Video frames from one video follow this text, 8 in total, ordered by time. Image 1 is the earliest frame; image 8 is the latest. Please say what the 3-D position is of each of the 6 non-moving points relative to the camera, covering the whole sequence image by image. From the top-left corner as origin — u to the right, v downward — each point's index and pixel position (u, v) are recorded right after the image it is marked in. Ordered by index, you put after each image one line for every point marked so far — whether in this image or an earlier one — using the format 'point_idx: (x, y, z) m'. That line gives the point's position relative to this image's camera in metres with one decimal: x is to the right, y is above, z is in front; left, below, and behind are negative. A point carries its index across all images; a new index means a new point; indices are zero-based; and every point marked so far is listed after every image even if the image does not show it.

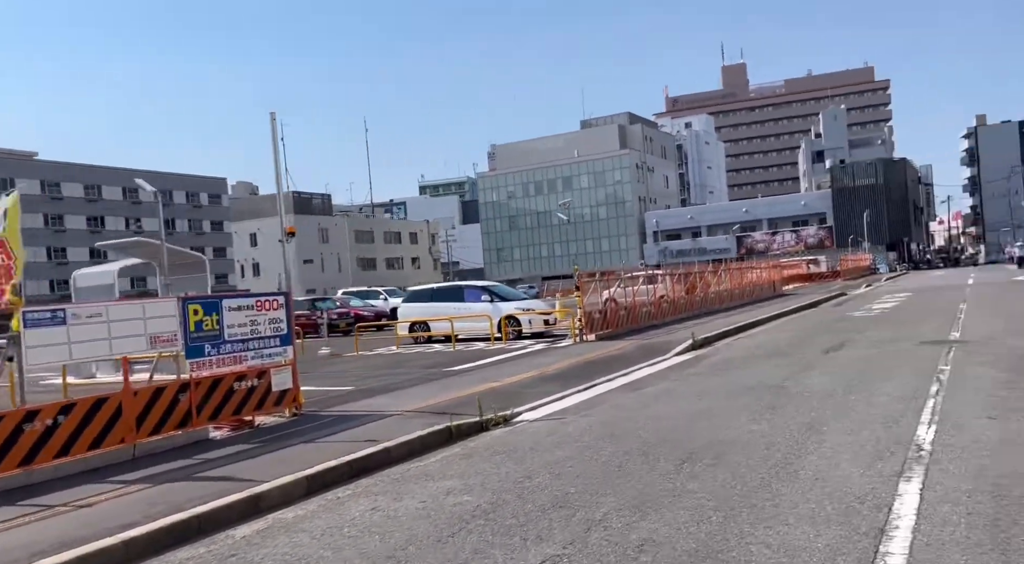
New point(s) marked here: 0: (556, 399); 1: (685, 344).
0: (+0.7, -1.7, +11.2) m
1: (+4.0, -1.4, +17.2) m
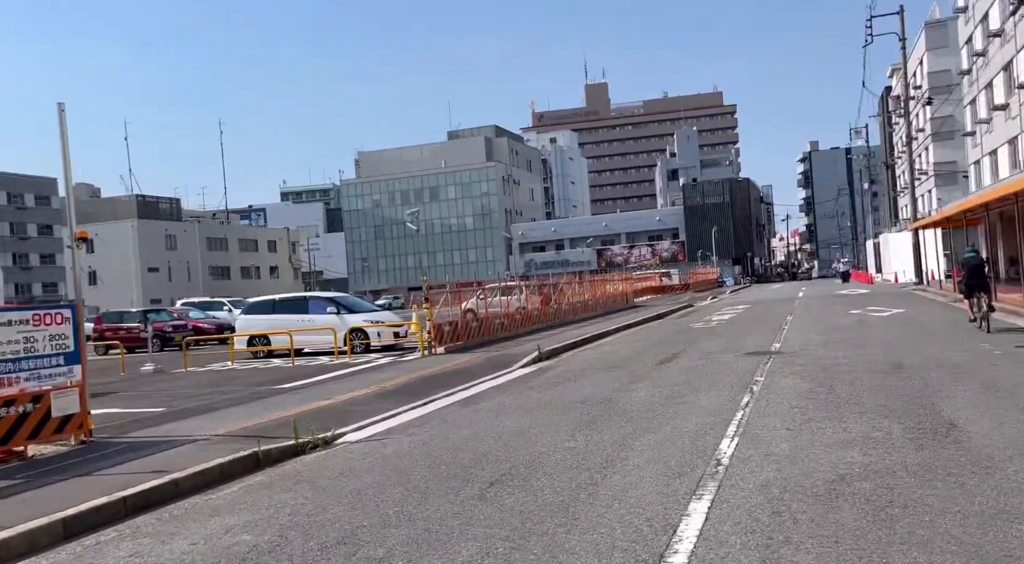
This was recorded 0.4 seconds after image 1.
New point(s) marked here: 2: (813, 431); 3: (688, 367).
0: (-1.8, -1.9, +10.7) m
1: (+0.4, -1.7, +17.3) m
2: (+2.9, -1.5, +7.3) m
3: (+3.2, -1.5, +13.5) m
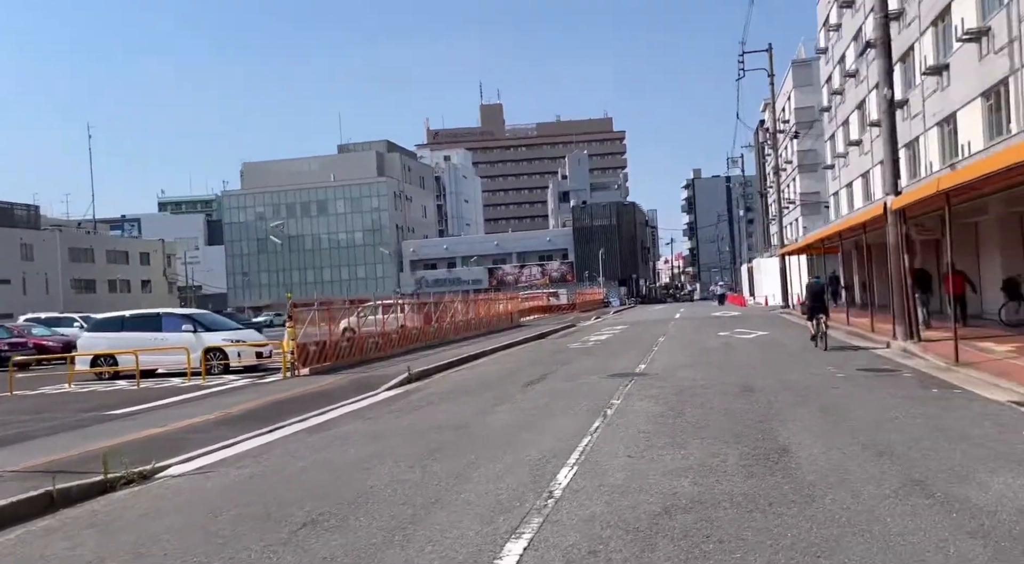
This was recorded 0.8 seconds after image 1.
0: (-3.8, -2.2, +9.9) m
1: (-2.5, -2.1, +16.7) m
2: (+1.3, -1.7, +7.2) m
3: (+0.7, -1.9, +13.4) m
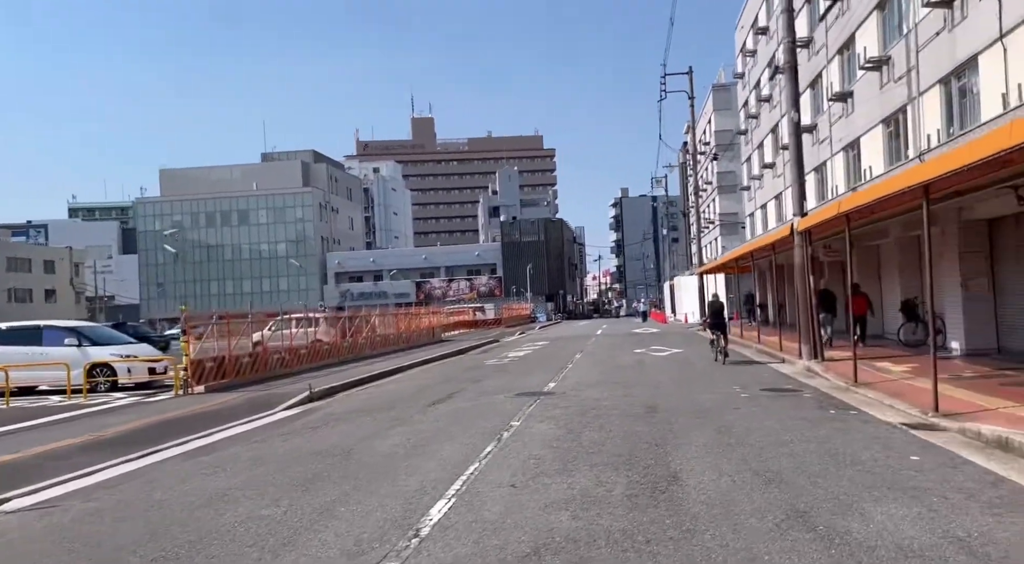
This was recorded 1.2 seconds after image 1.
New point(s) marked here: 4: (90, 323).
0: (-5.2, -2.3, +8.9) m
1: (-4.5, -2.4, +15.9) m
2: (+0.2, -1.9, +6.8) m
3: (-1.0, -2.2, +12.9) m
4: (-10.3, -1.0, +18.5) m
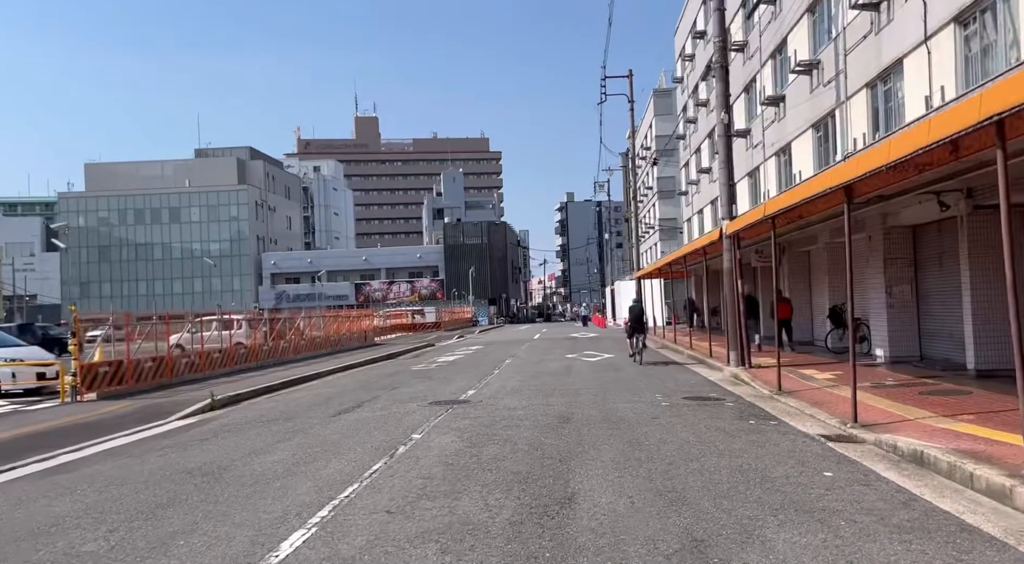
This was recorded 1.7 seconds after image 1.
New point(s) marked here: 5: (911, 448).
0: (-6.3, -2.2, +7.8) m
1: (-6.1, -2.4, +14.7) m
2: (-0.8, -1.9, +6.0) m
3: (-2.4, -2.2, +12.0) m
4: (-12.1, -1.0, +17.0) m
5: (+4.3, -1.8, +8.1) m
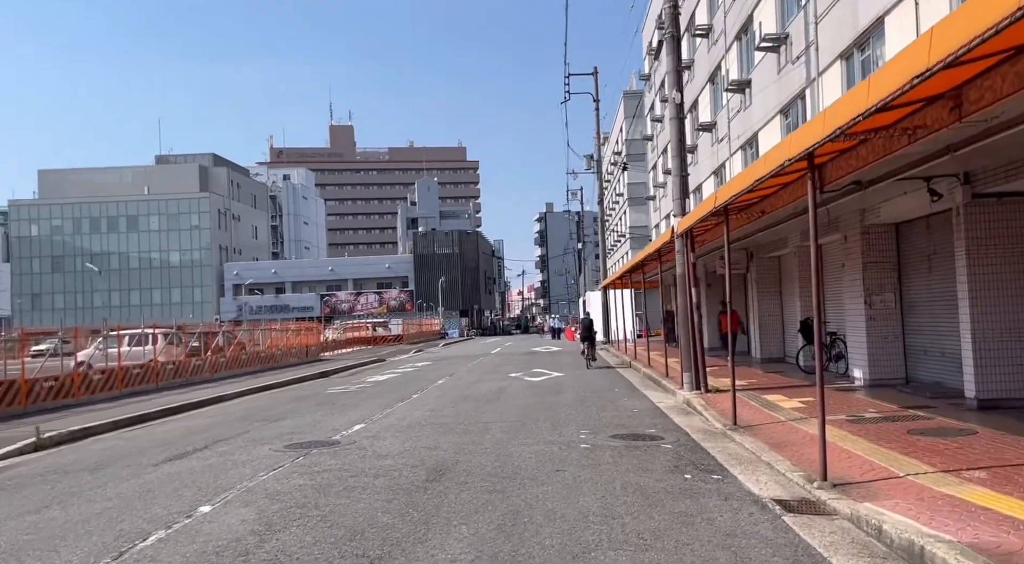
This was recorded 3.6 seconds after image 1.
0: (-7.8, -2.3, +4.8) m
1: (-7.8, -2.6, +11.8) m
2: (-2.2, -1.9, +3.2) m
3: (-4.0, -2.3, +9.1) m
4: (-13.8, -1.1, +13.9) m
5: (+2.8, -1.8, +5.4) m
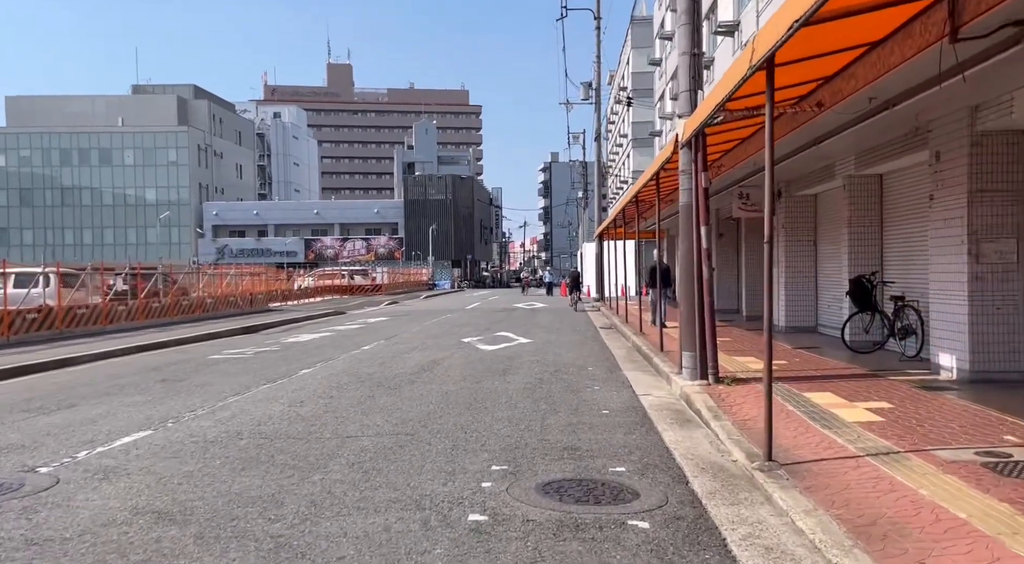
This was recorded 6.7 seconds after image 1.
0: (-9.0, -1.8, +0.1) m
1: (-8.9, -1.6, +7.0) m
2: (-3.4, -1.6, -1.6) m
3: (-5.2, -1.6, +4.3) m
4: (-14.9, +0.1, +9.1) m
5: (+1.6, -1.6, +0.5) m
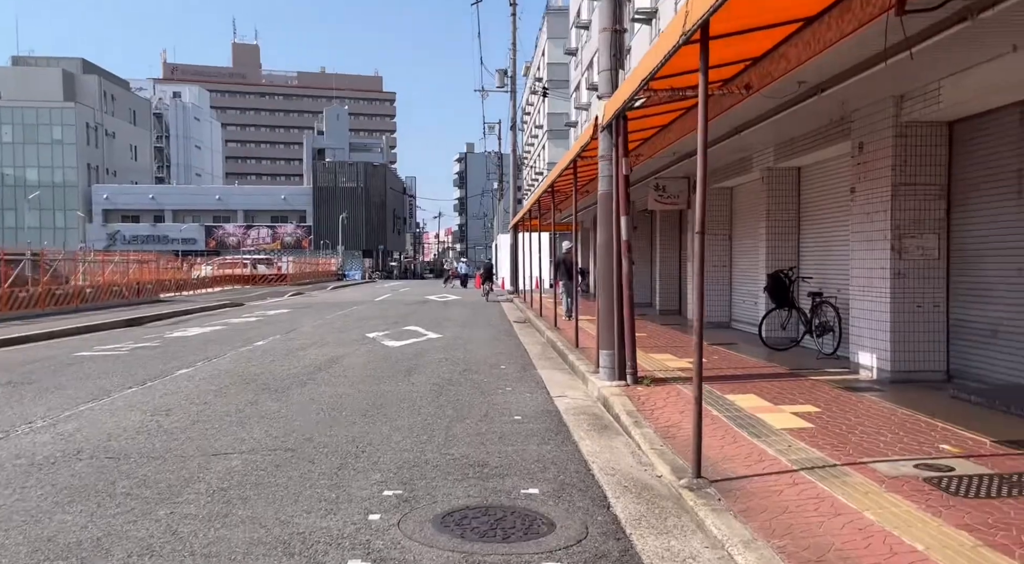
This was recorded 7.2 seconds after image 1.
0: (-9.0, -1.7, -1.8) m
1: (-9.7, -1.4, +5.1) m
2: (-3.3, -1.6, -2.9) m
3: (-5.7, -1.5, +2.9) m
4: (-15.9, +0.4, +6.4) m
5: (+1.5, -1.6, -0.1) m
